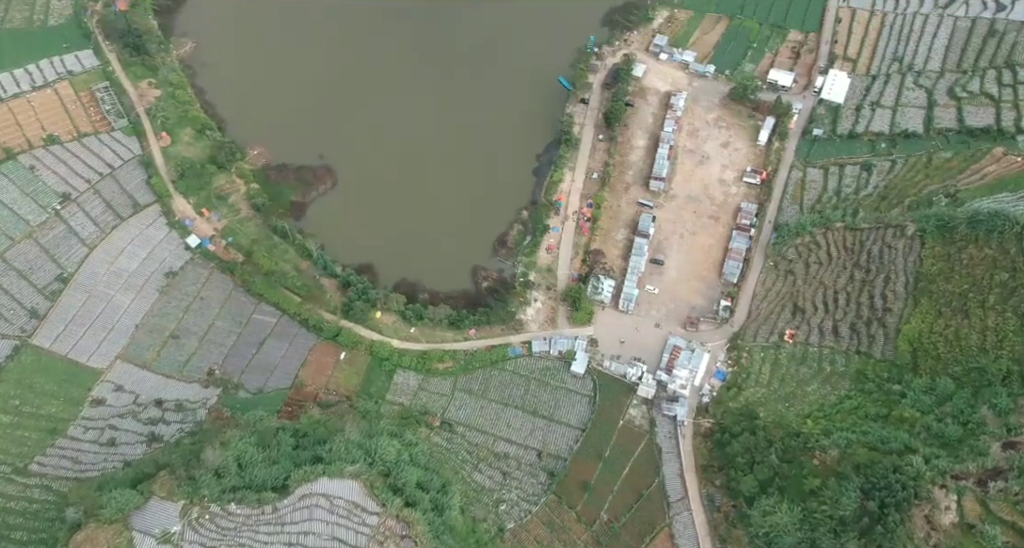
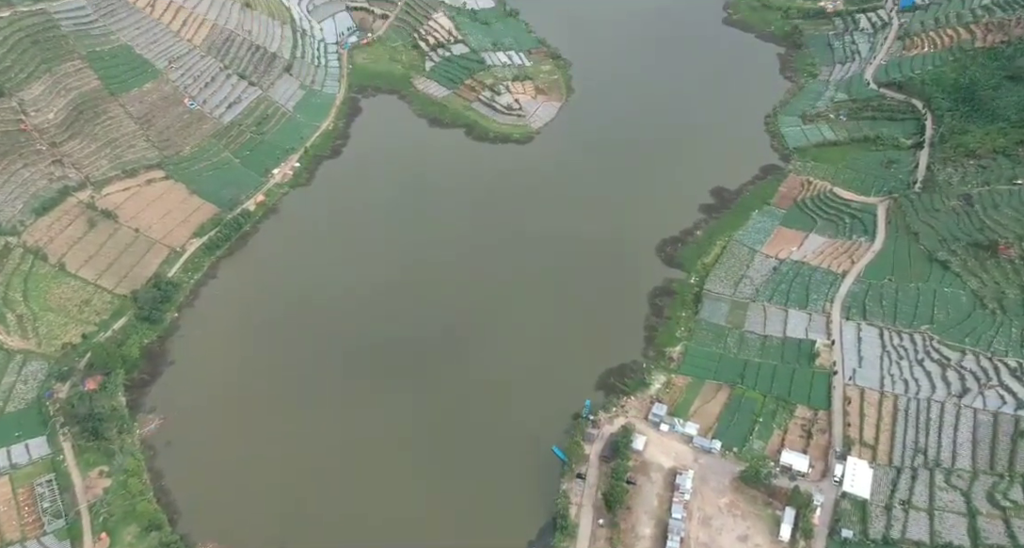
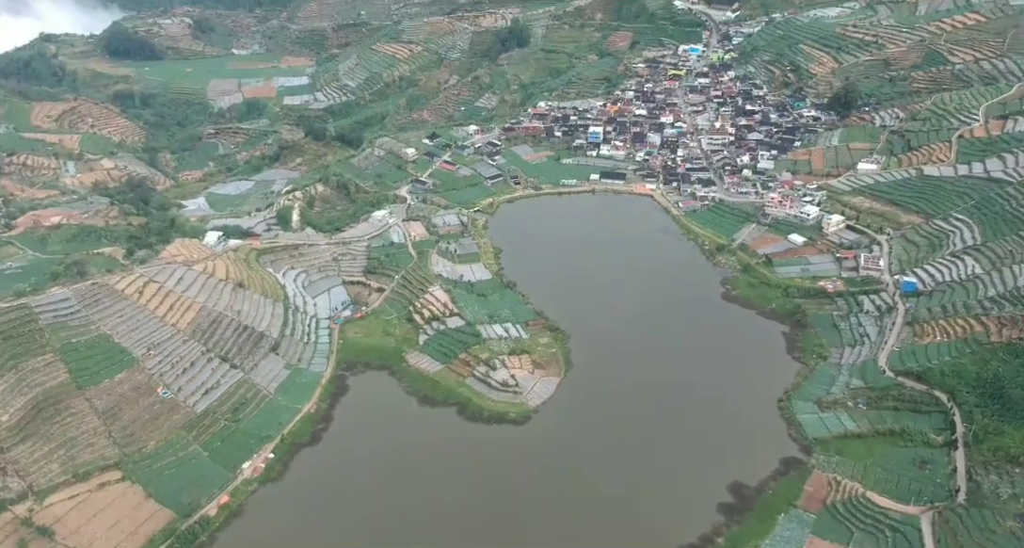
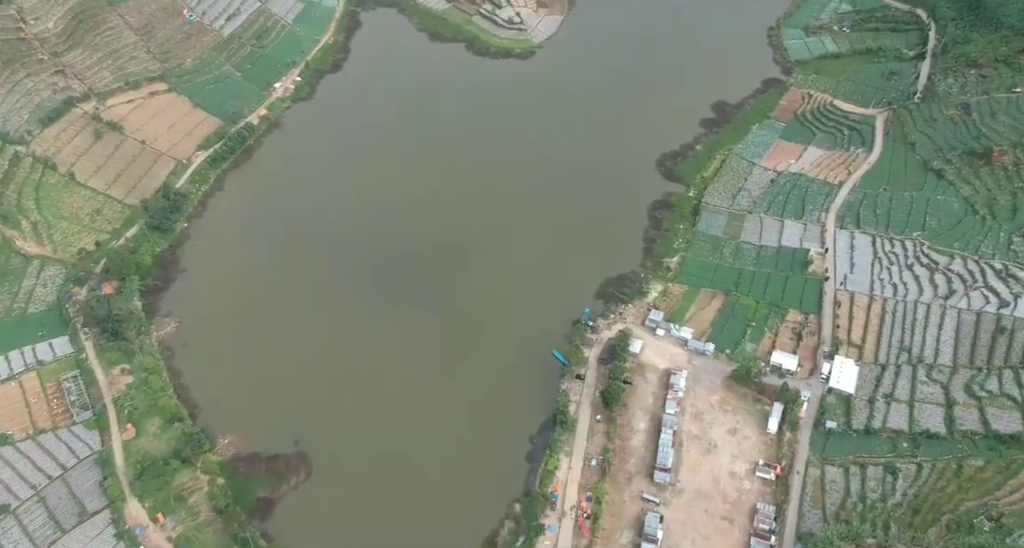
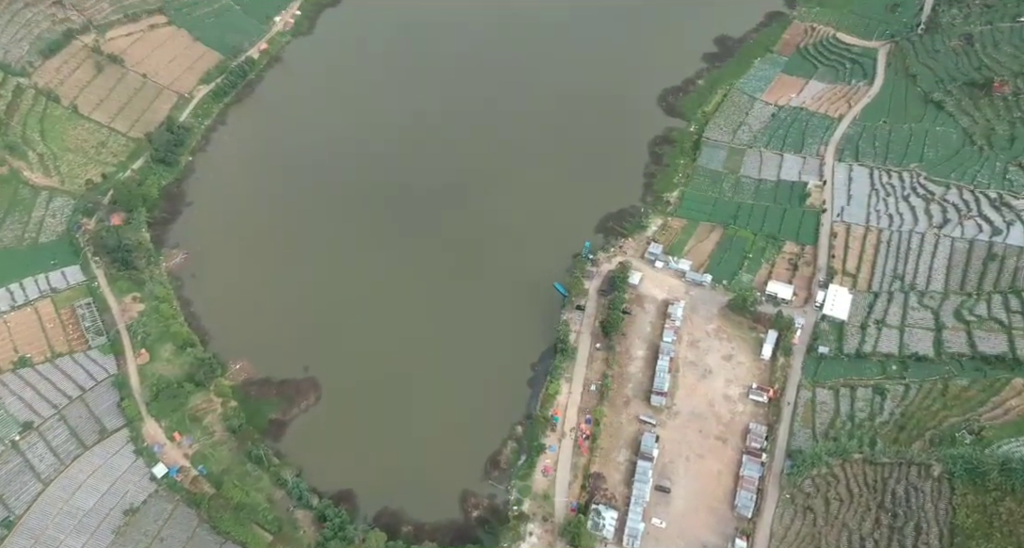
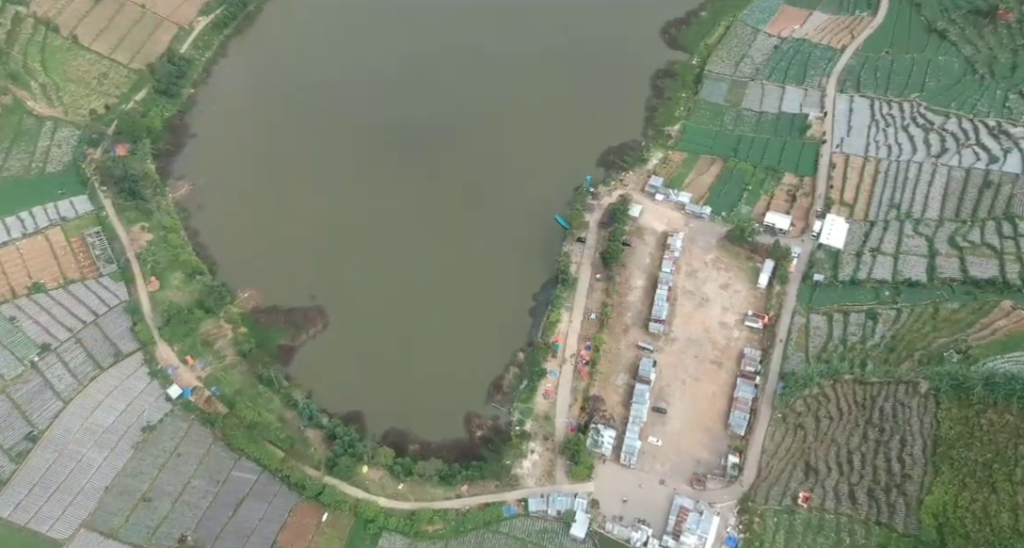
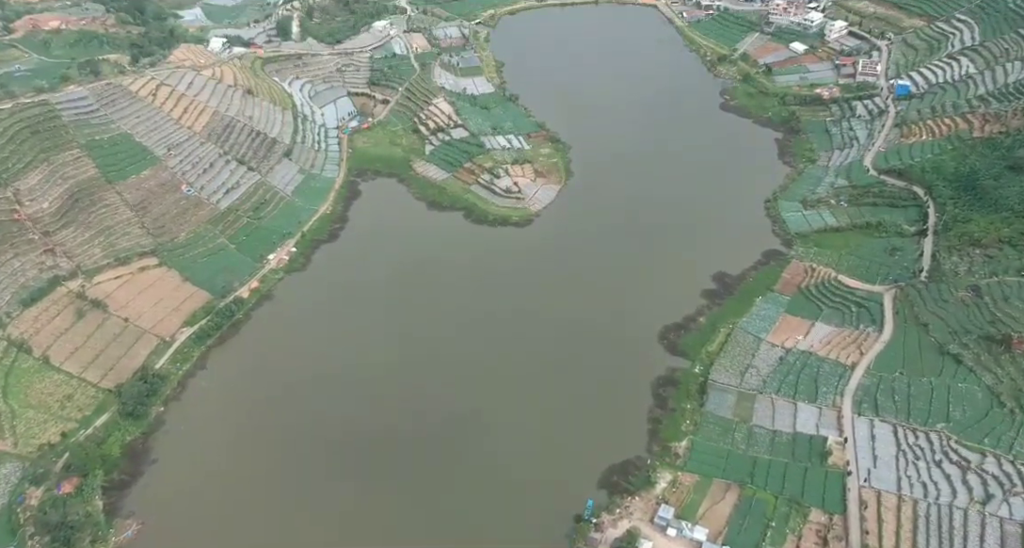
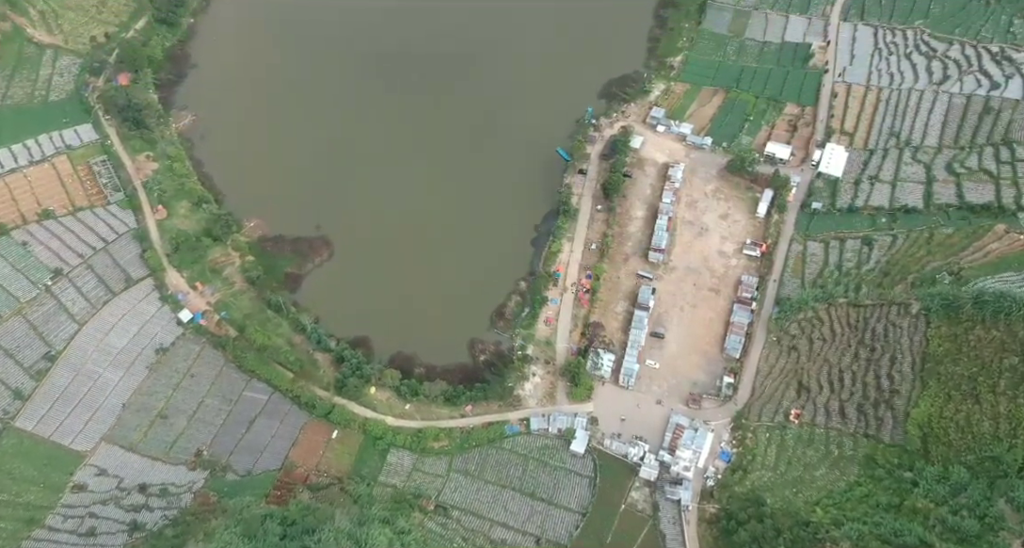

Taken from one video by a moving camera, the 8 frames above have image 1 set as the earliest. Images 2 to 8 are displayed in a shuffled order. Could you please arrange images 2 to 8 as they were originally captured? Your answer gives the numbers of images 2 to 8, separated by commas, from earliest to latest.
8, 6, 5, 4, 2, 7, 3
